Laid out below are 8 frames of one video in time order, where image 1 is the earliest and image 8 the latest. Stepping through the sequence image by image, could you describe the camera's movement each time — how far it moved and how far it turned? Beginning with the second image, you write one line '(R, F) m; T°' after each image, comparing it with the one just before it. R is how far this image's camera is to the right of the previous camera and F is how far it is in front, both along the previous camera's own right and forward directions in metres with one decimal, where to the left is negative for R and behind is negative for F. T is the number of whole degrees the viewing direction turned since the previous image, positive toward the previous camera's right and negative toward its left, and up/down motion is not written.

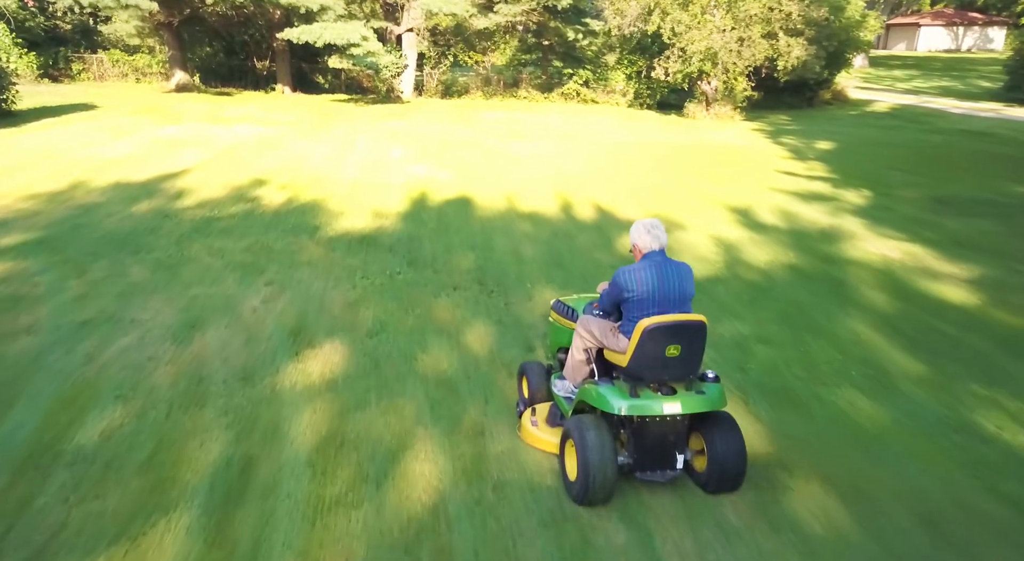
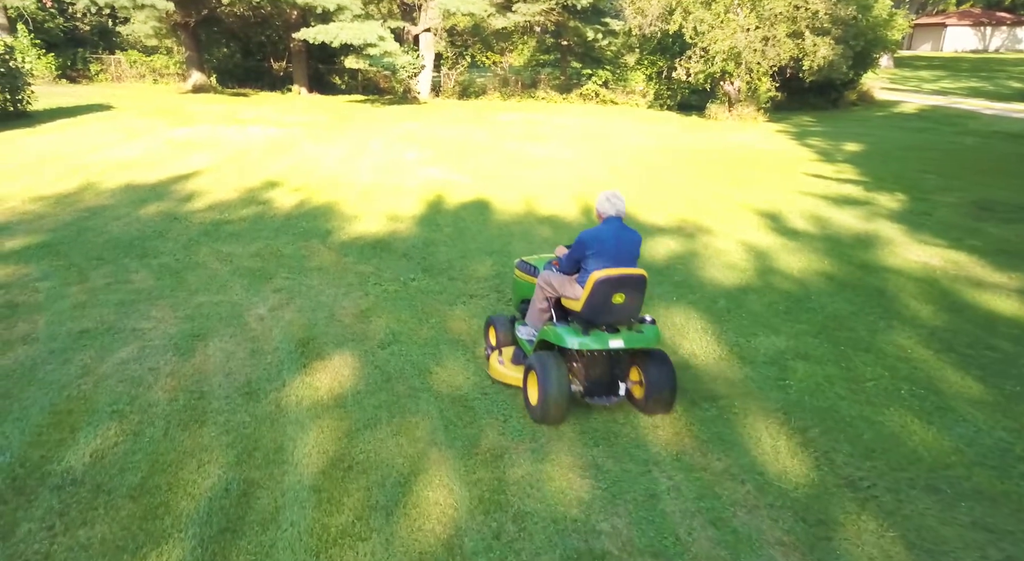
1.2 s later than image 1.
(0.0, +0.3) m; -2°
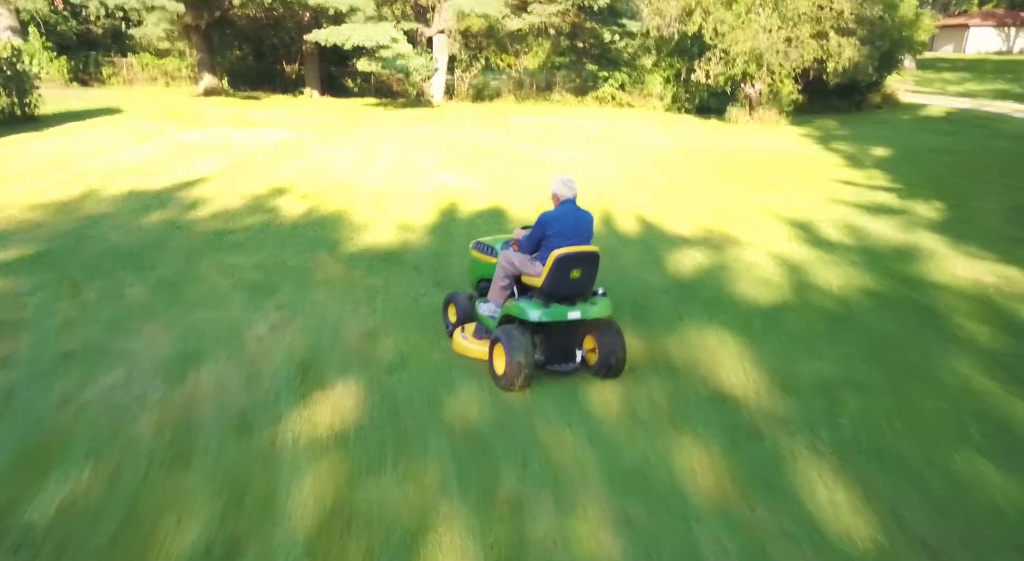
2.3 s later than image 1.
(0.0, +0.4) m; -1°
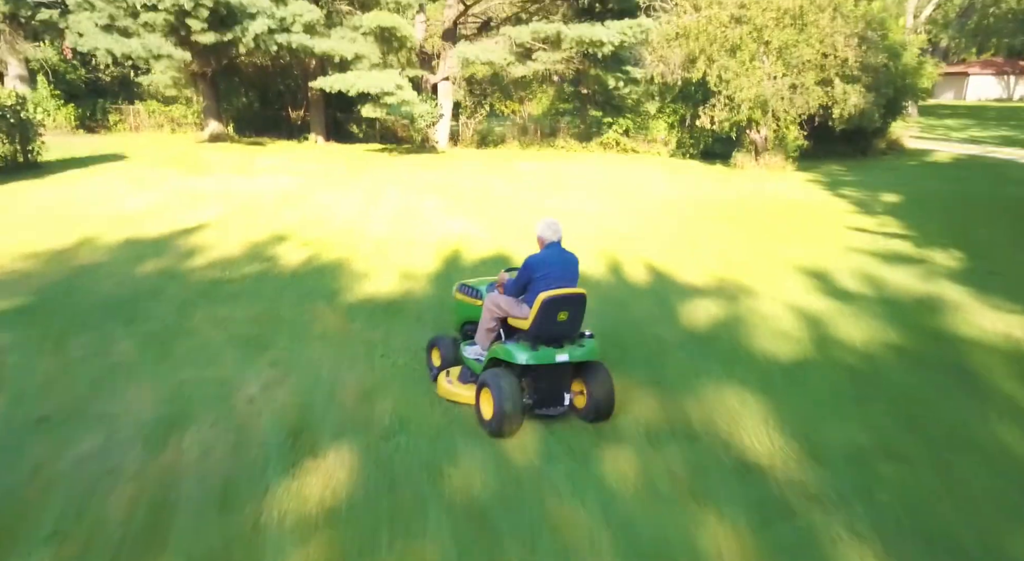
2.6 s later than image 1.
(0.0, +0.2) m; 0°
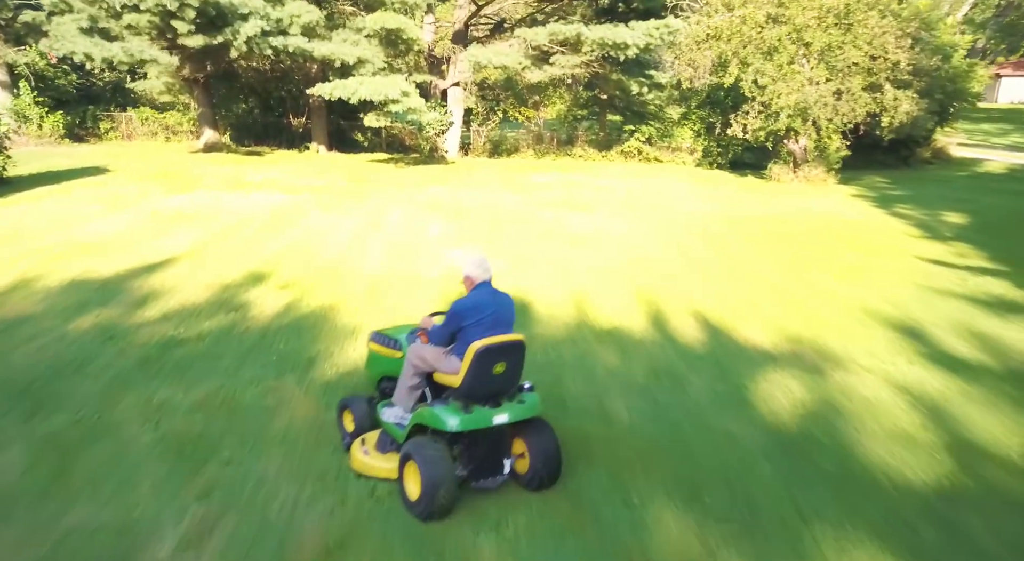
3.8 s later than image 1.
(-0.1, +1.3) m; -1°
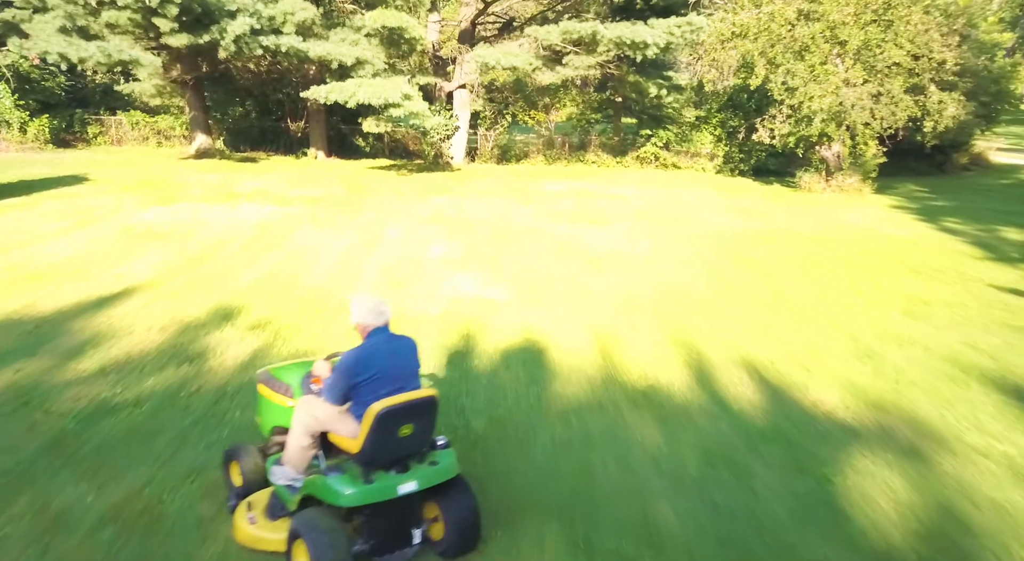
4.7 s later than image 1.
(0.0, +1.0) m; -1°
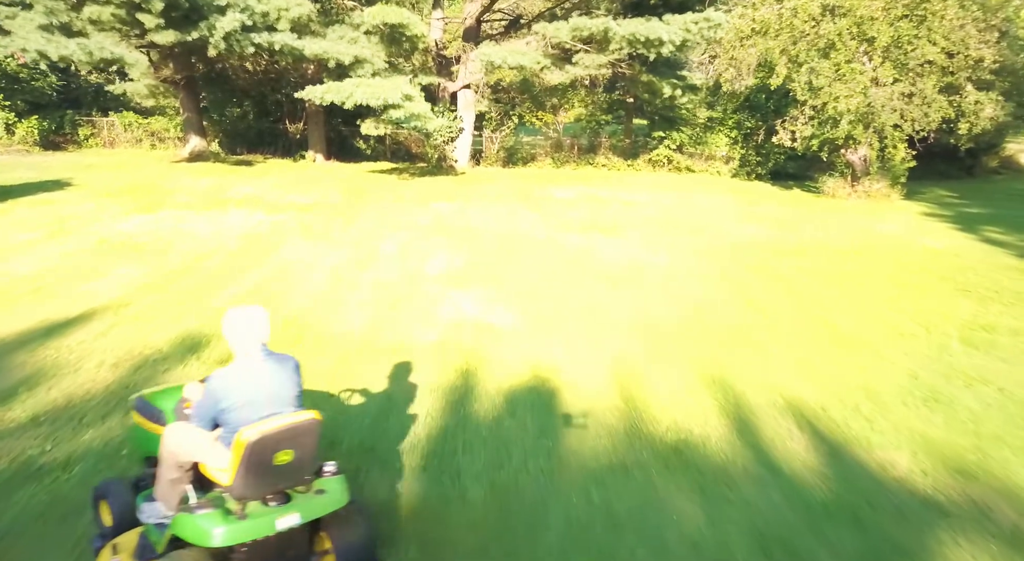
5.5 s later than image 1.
(0.0, +0.7) m; -1°
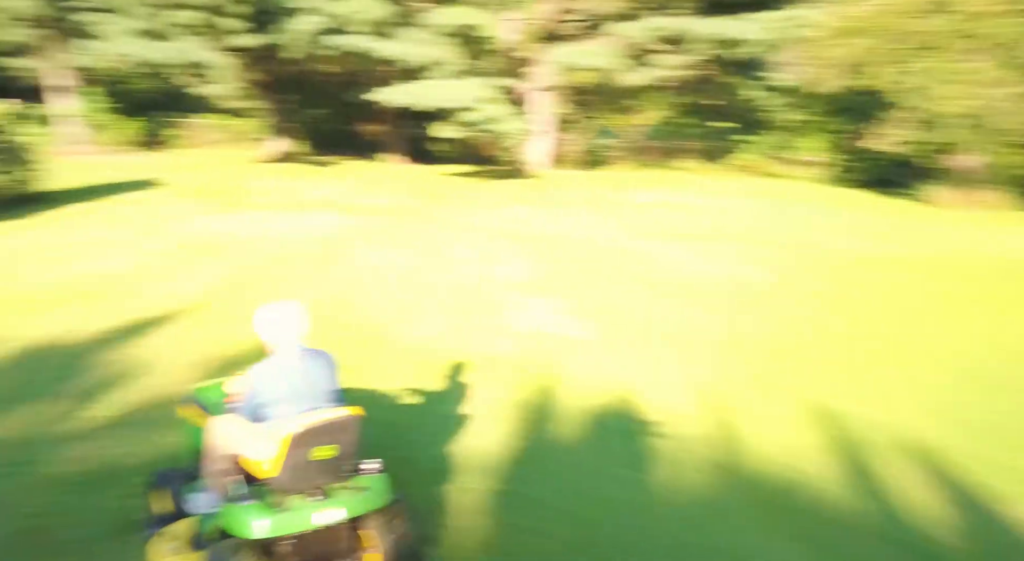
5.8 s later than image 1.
(-0.2, +0.3) m; -5°
